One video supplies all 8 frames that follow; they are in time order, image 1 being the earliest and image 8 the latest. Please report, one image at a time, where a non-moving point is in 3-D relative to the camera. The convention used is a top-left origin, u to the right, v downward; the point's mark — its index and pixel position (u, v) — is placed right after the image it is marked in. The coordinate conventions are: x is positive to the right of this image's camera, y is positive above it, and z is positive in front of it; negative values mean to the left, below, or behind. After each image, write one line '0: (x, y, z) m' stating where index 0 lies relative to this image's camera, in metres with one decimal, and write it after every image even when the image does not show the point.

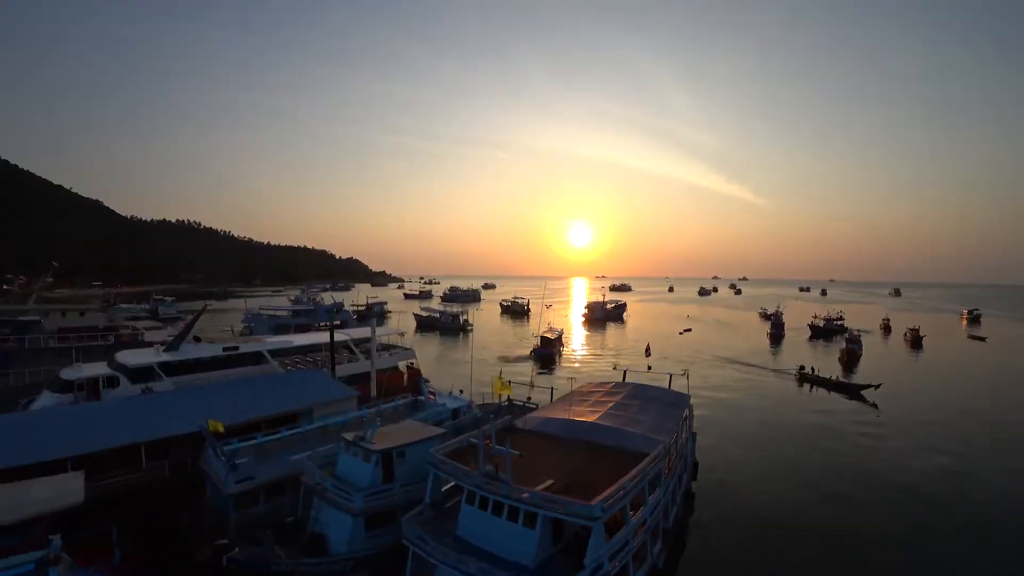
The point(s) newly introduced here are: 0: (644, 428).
0: (+3.0, -3.2, +11.5) m
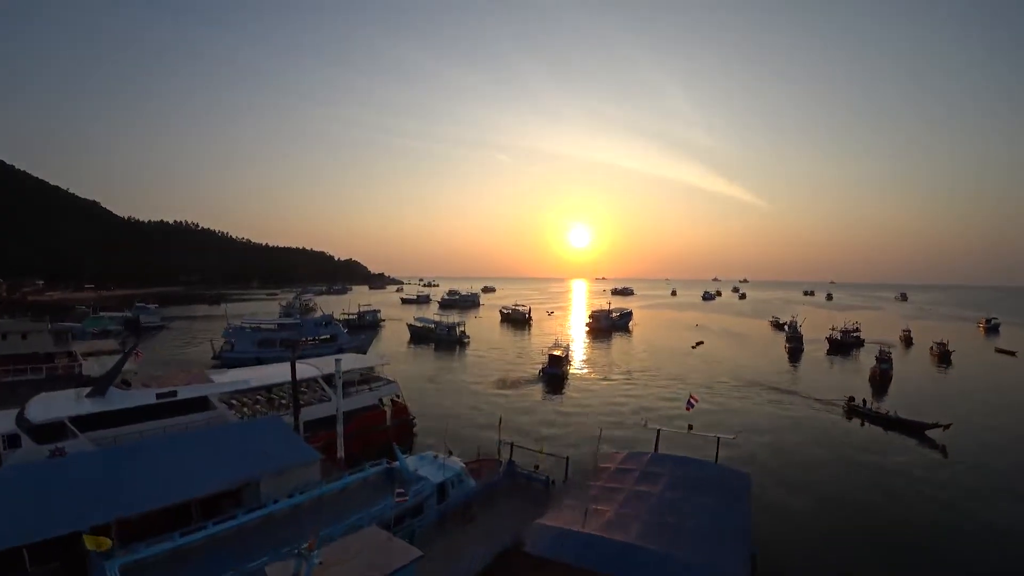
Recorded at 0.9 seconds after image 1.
0: (+3.1, -4.2, +8.1) m
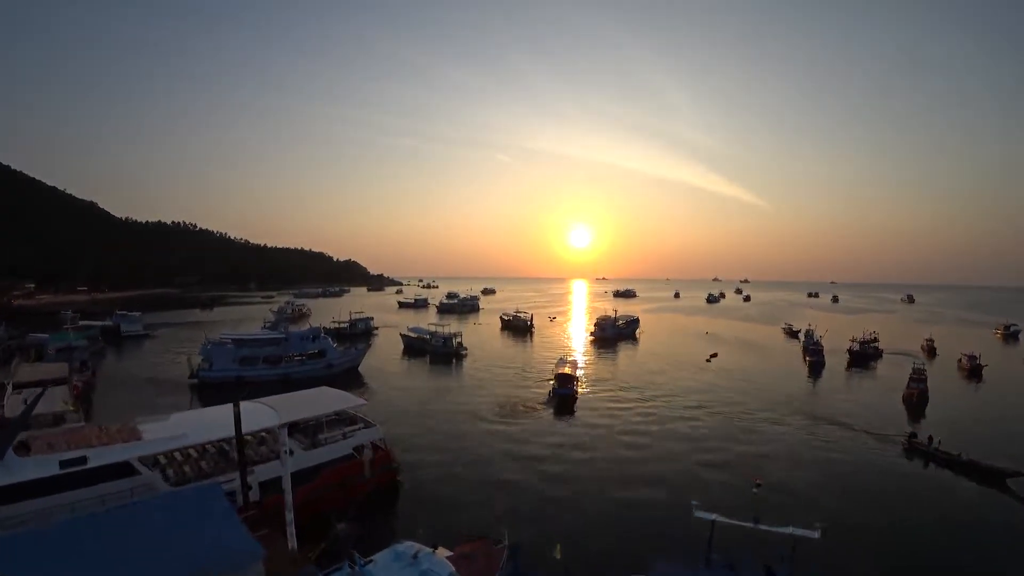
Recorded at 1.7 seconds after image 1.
0: (+3.2, -5.0, +4.9) m
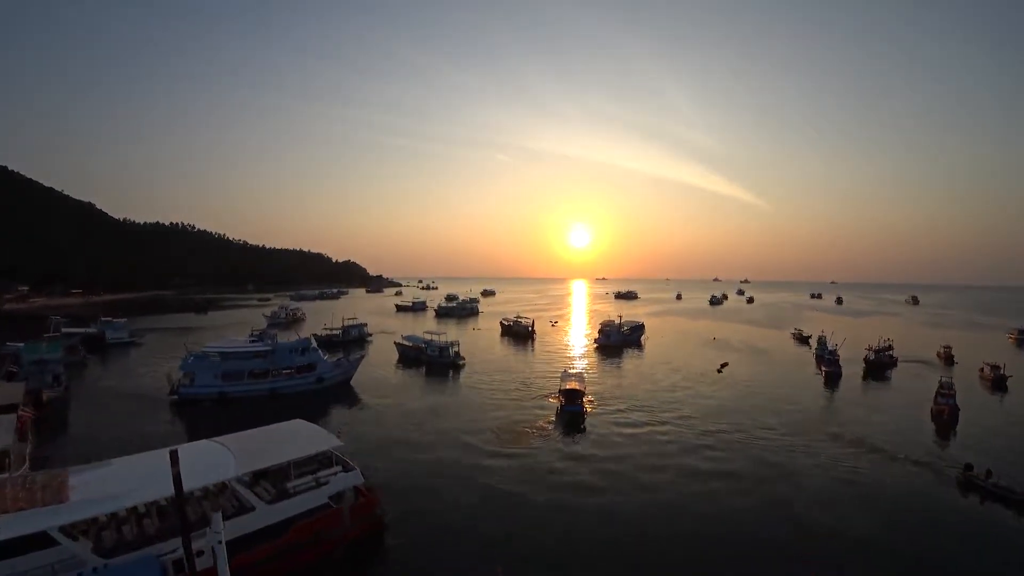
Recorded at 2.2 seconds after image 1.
0: (+3.3, -5.6, +2.6) m
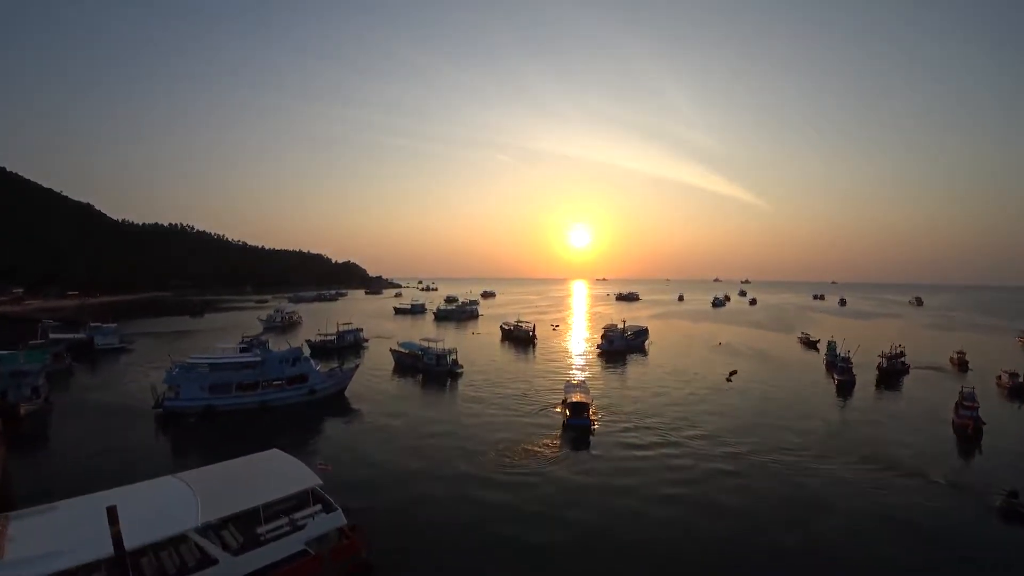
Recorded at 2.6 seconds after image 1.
0: (+3.4, -6.0, +1.0) m
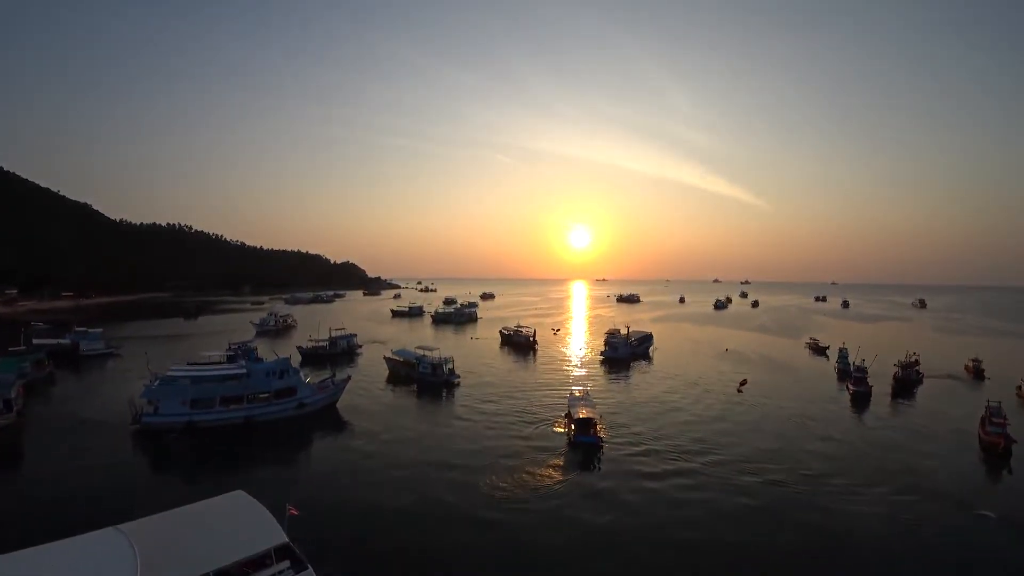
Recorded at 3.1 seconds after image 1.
0: (+3.4, -6.5, -0.9) m
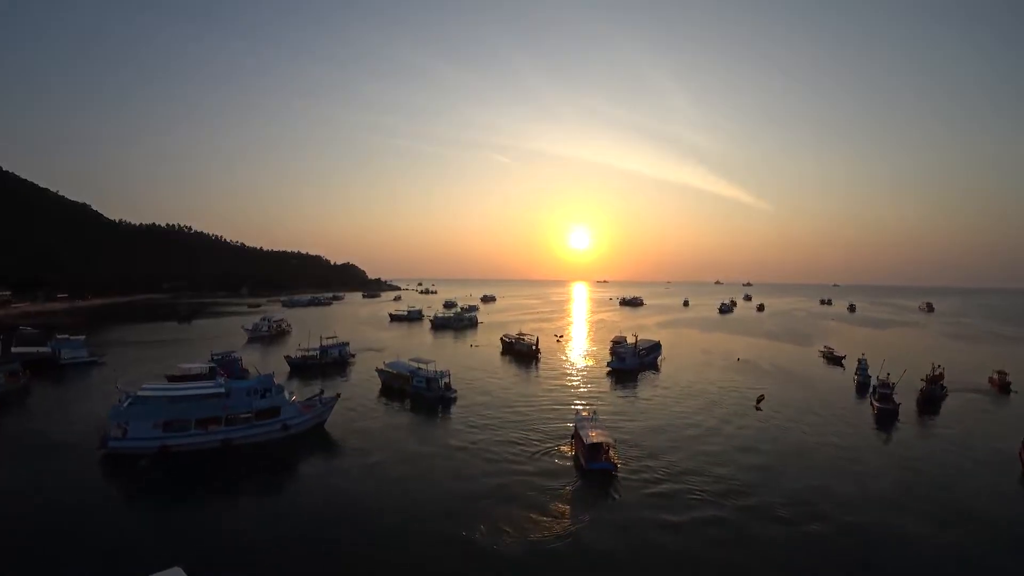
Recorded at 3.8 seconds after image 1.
0: (+3.6, -7.1, -3.5) m
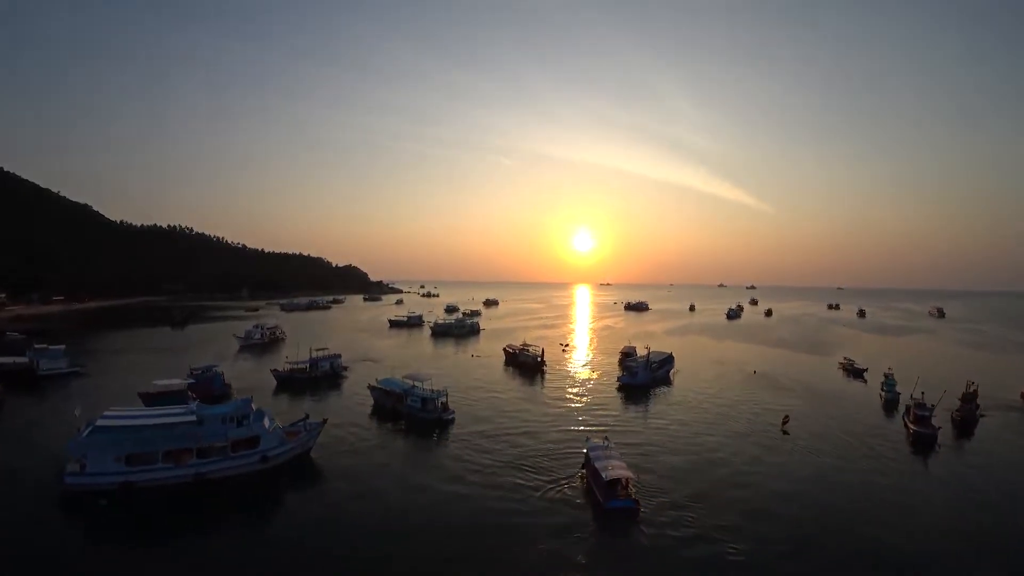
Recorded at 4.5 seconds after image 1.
0: (+3.7, -7.9, -6.6) m
